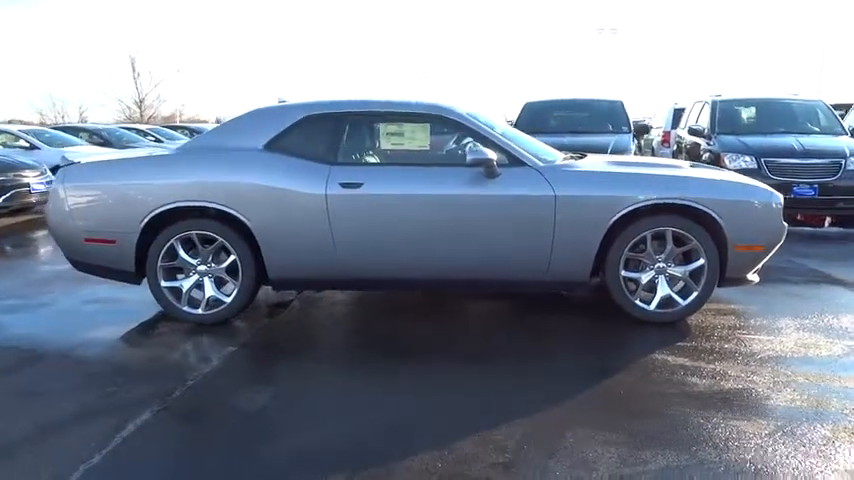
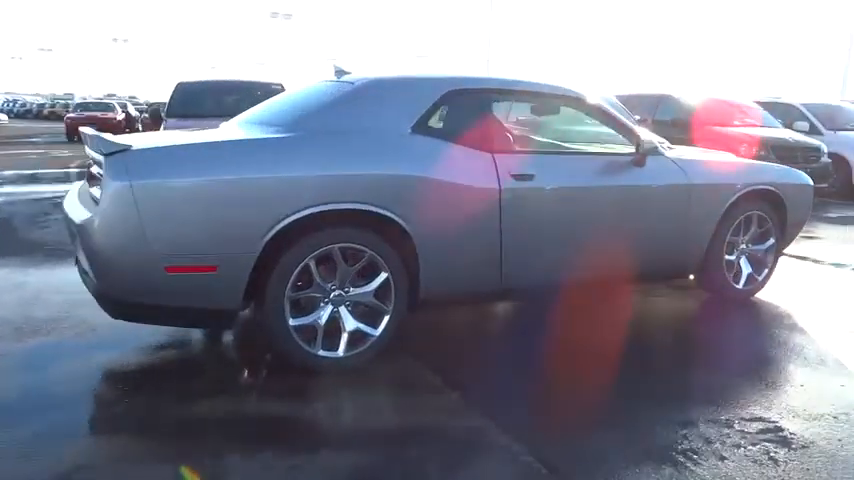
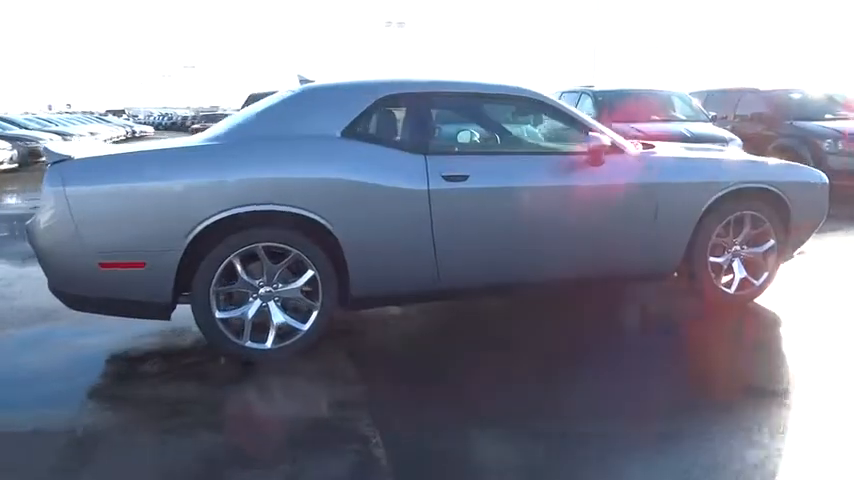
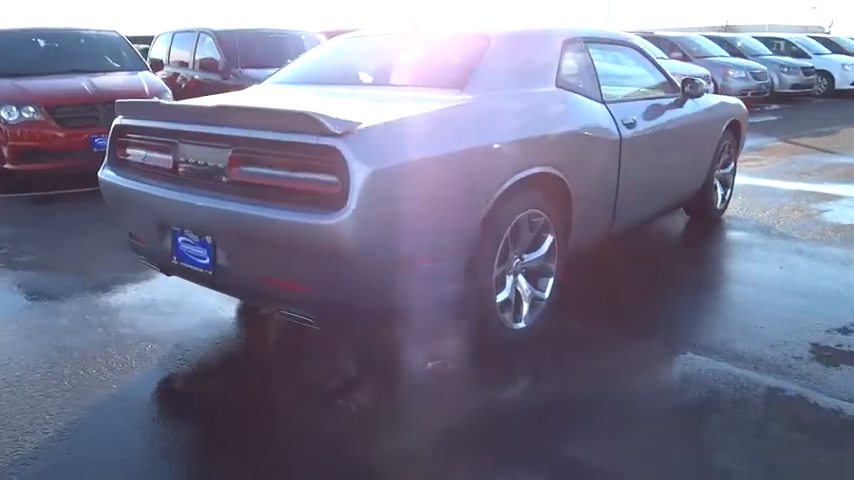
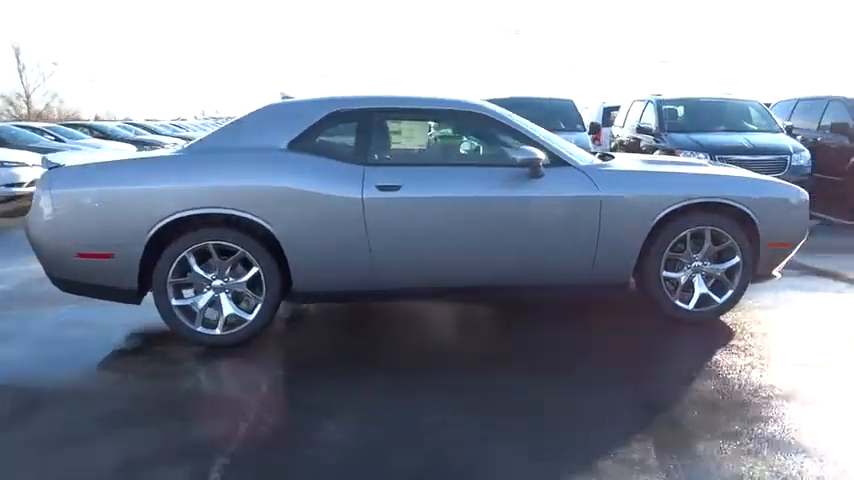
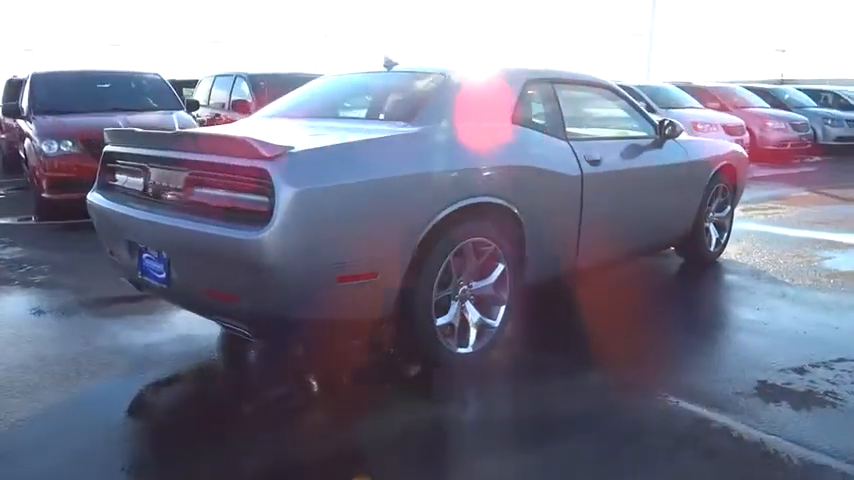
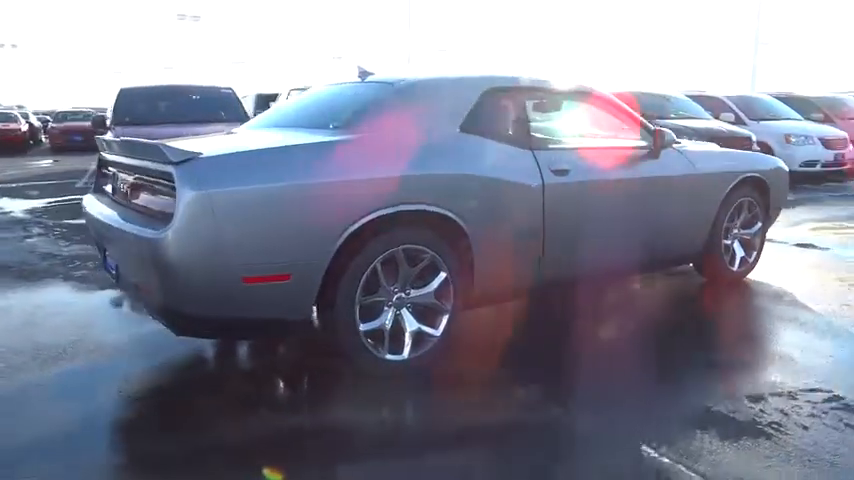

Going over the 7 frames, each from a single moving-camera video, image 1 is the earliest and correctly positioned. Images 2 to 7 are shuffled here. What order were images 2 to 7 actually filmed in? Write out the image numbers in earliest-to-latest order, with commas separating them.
5, 3, 2, 7, 6, 4
